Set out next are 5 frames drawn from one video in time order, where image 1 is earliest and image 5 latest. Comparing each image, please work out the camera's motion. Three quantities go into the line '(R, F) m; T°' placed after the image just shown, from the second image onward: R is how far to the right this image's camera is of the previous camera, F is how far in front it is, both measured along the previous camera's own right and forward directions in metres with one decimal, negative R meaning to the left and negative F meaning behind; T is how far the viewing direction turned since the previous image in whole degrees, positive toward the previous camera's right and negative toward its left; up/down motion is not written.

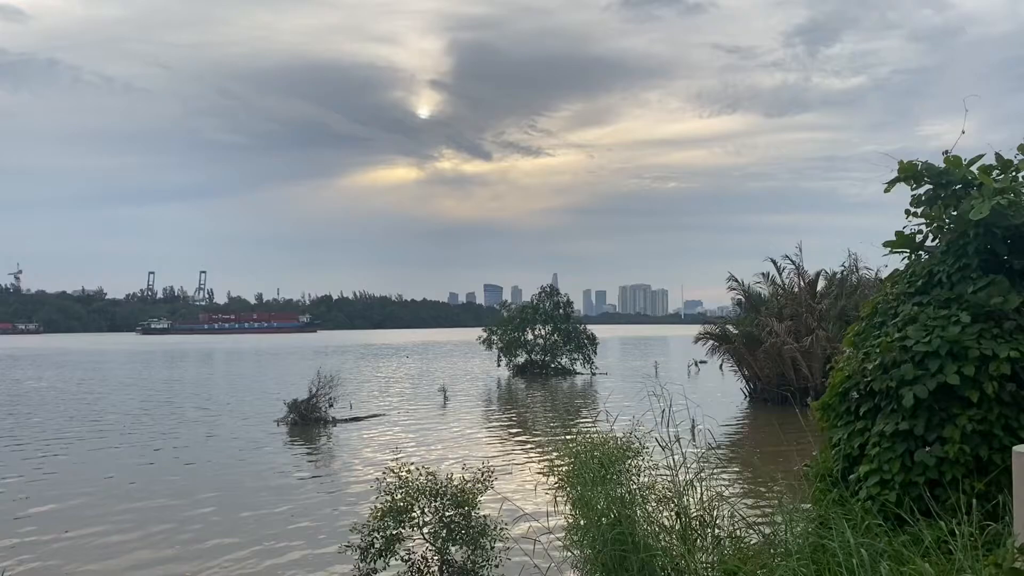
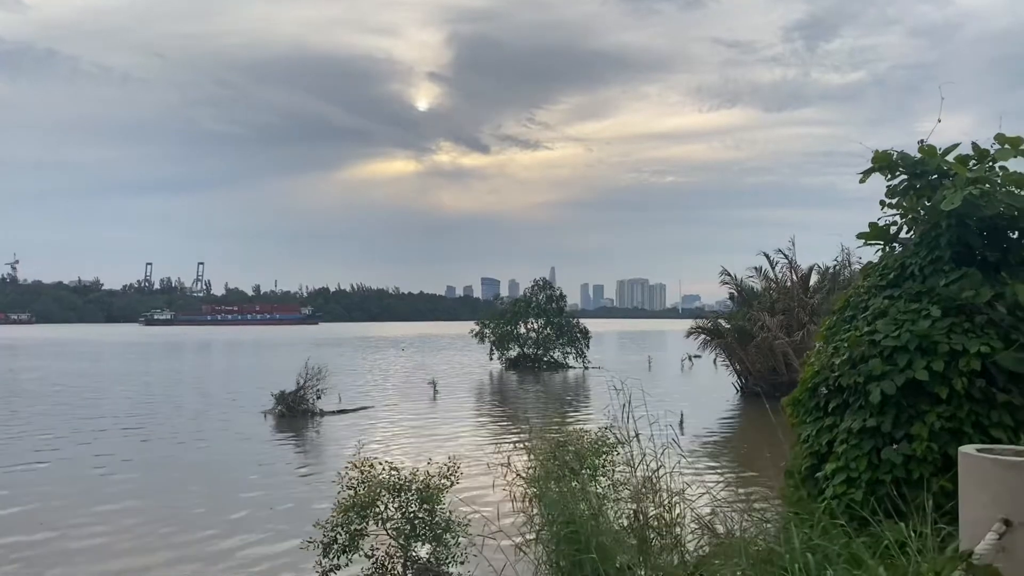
(+0.3, +0.2) m; 0°
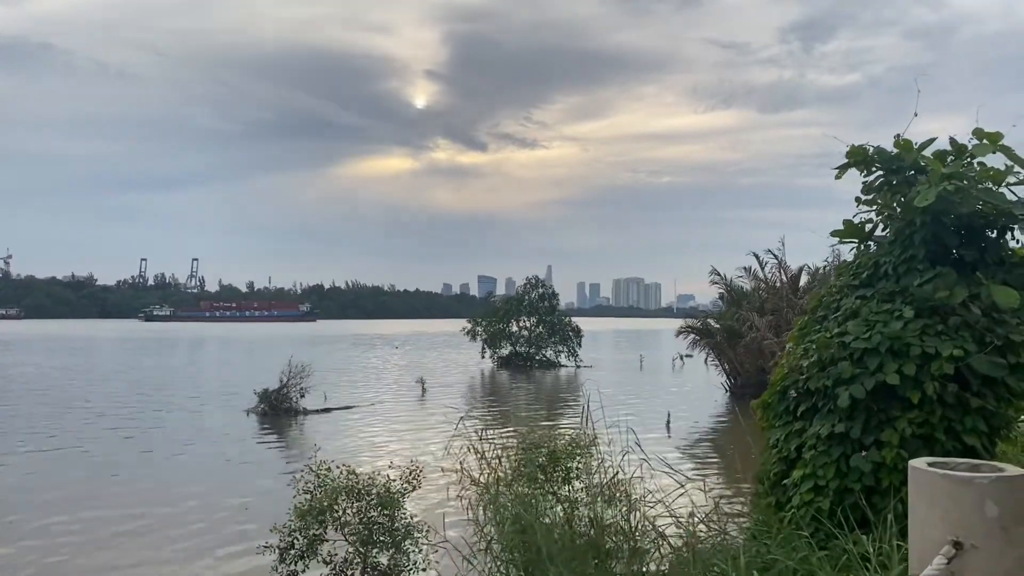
(+0.3, +0.2) m; 0°
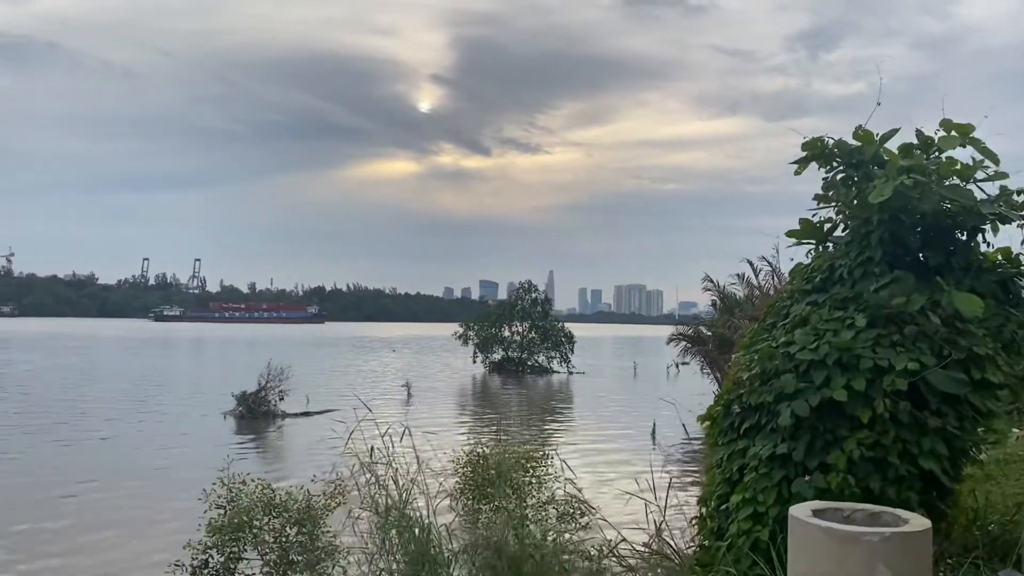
(+0.5, +0.5) m; 0°
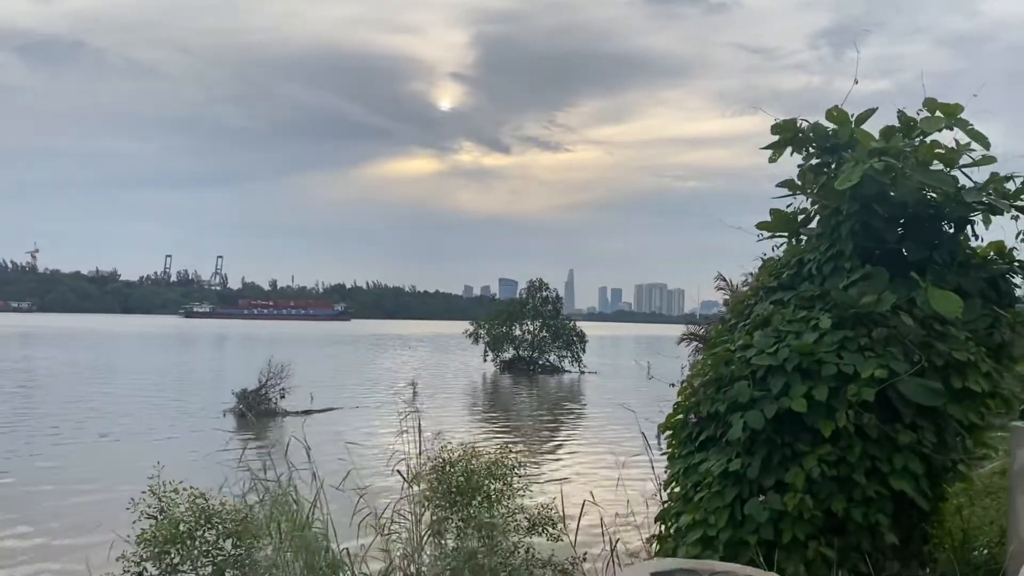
(+0.5, +0.5) m; -1°
